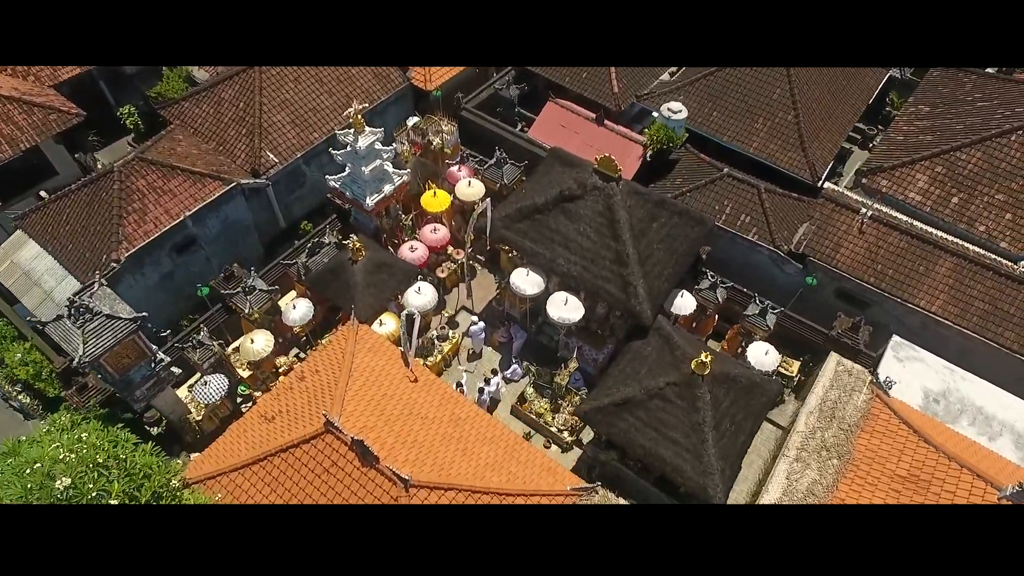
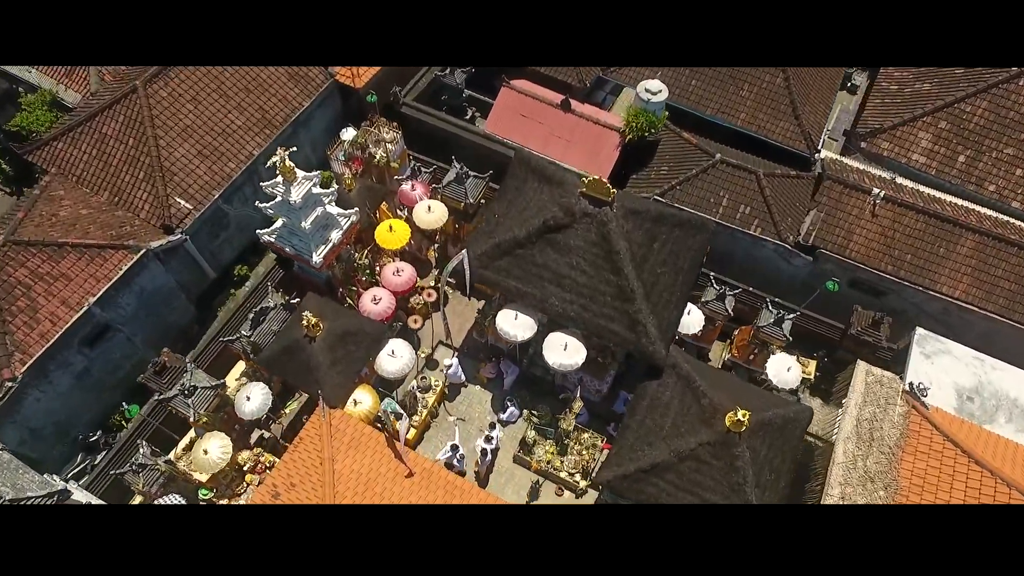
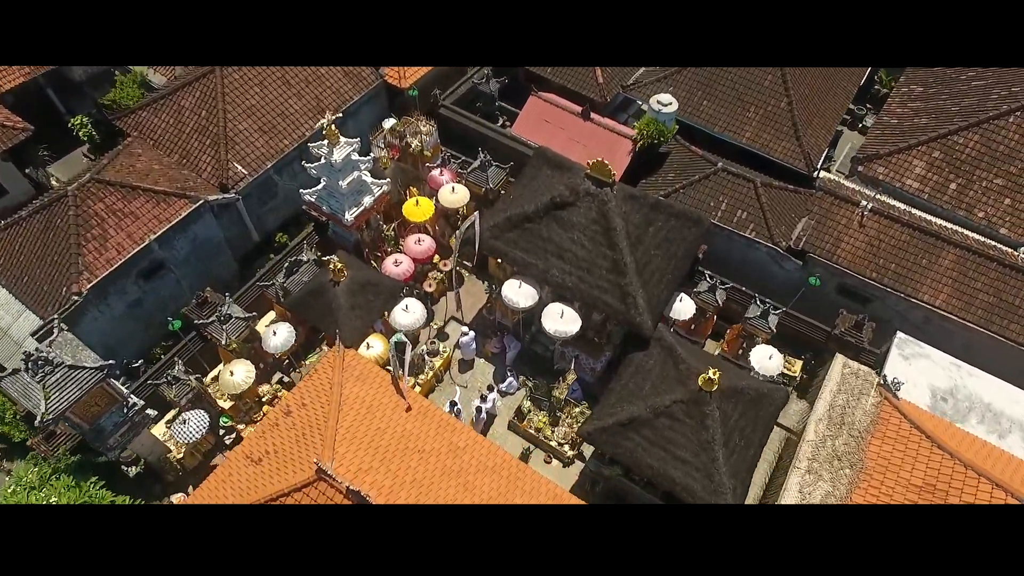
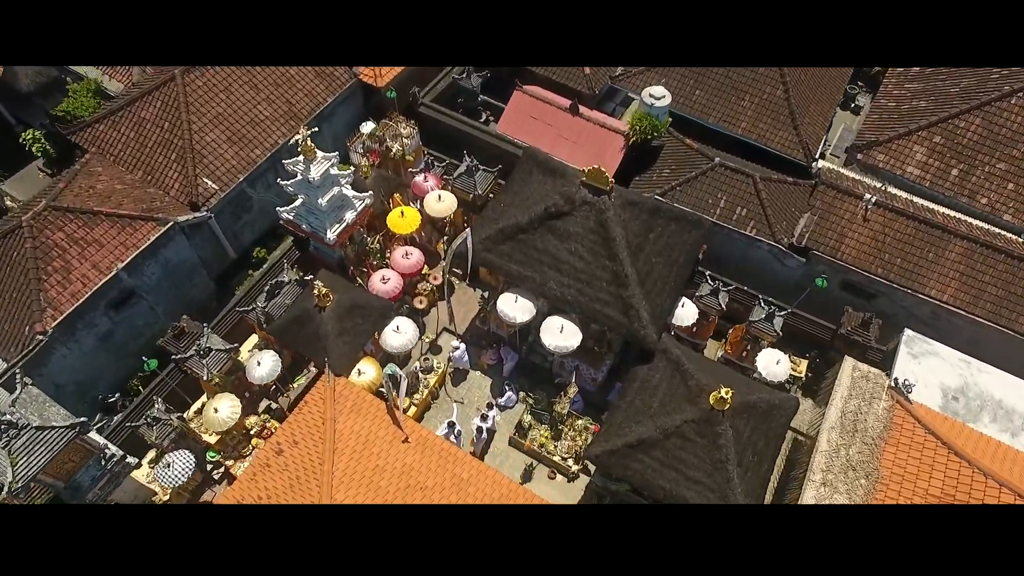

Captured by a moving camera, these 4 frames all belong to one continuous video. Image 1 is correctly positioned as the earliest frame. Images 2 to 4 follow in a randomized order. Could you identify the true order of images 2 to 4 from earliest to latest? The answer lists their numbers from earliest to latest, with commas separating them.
3, 4, 2
